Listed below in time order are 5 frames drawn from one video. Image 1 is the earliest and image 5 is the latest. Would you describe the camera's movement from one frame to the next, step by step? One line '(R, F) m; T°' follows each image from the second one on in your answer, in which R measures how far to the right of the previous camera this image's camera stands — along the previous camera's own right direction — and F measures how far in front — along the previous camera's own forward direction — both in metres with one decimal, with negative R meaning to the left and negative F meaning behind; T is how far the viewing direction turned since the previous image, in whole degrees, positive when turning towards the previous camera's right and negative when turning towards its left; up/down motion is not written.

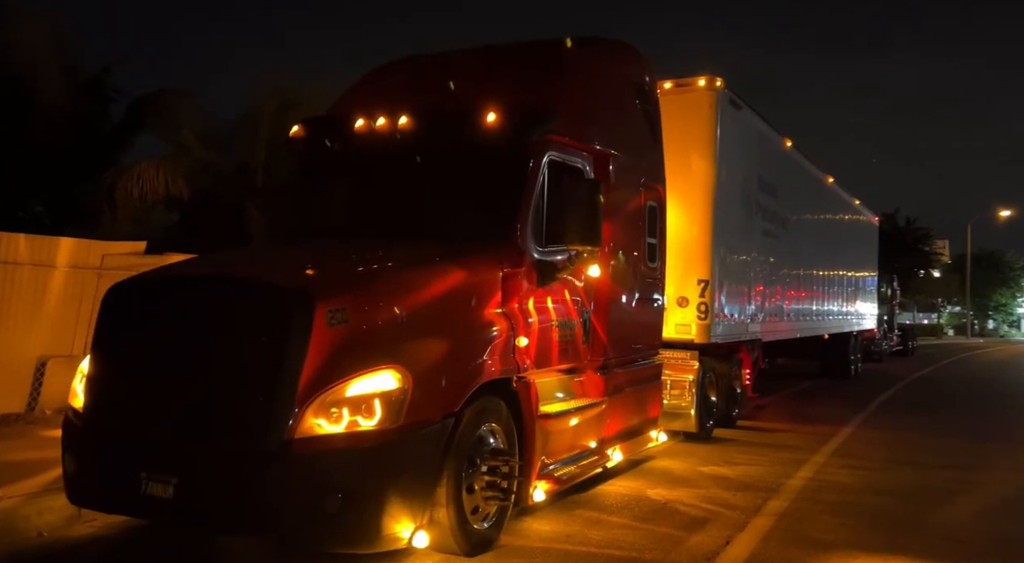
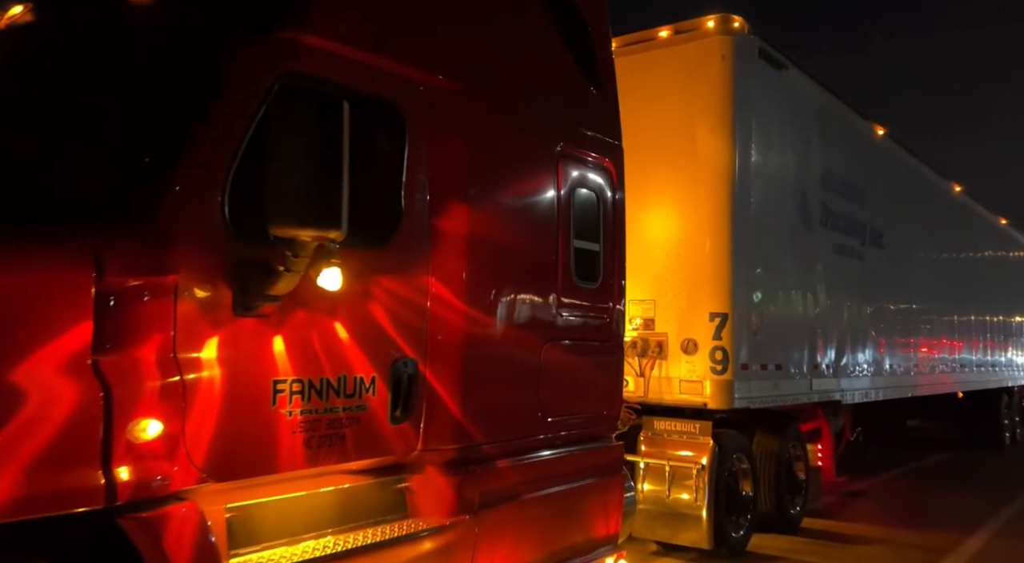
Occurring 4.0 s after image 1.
(+1.4, +2.6) m; -9°
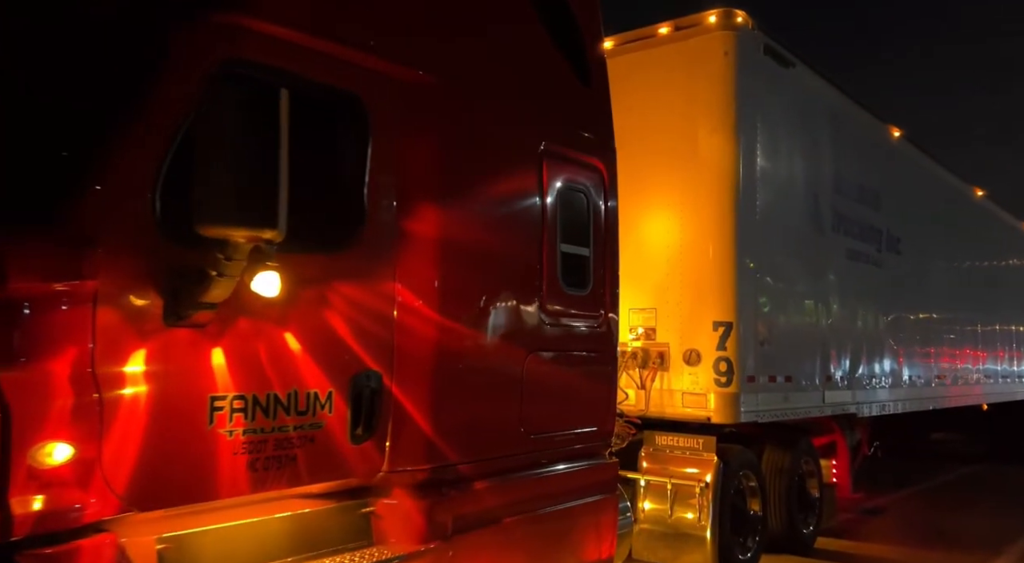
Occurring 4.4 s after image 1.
(+0.2, +0.3) m; -1°
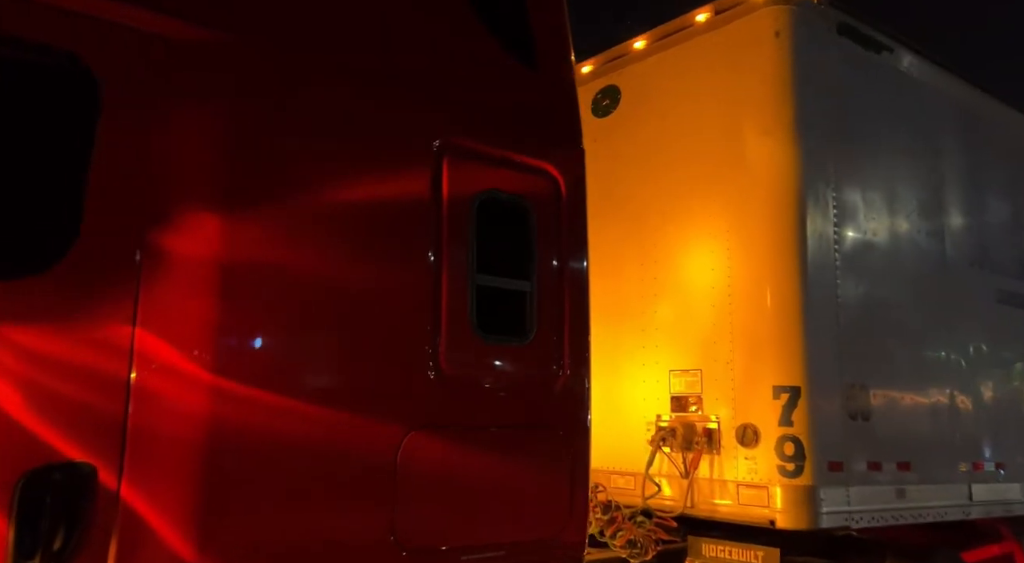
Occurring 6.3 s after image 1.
(+0.9, +1.2) m; -12°
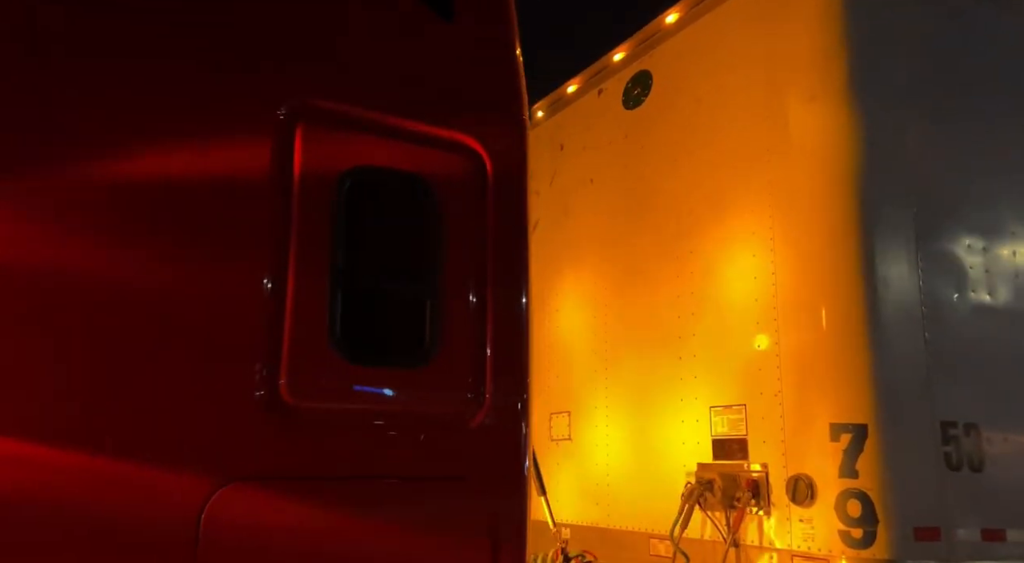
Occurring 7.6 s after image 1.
(+0.7, +0.8) m; -11°
